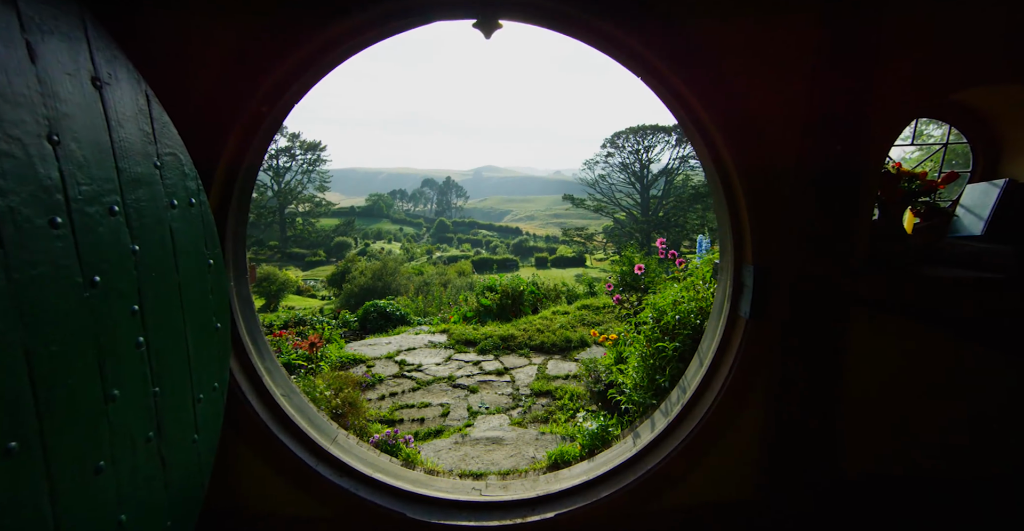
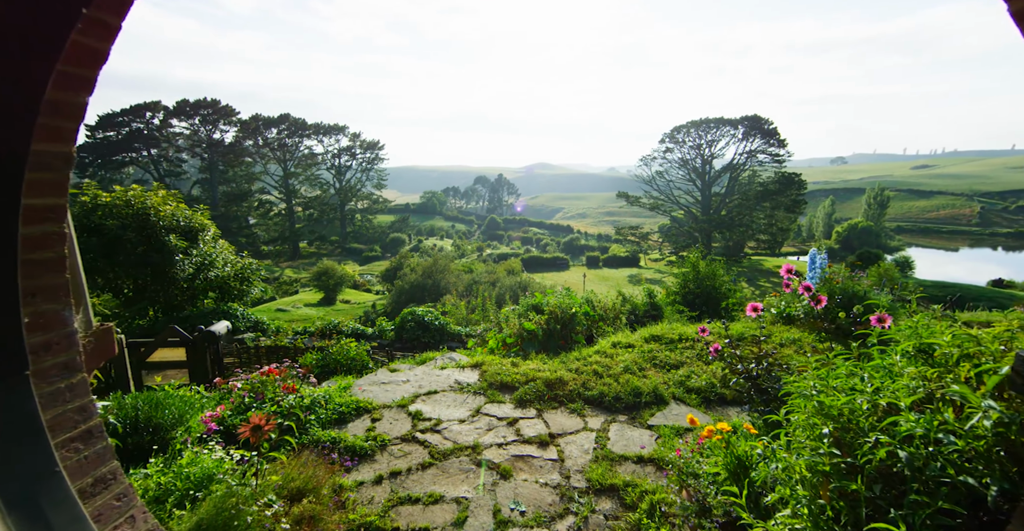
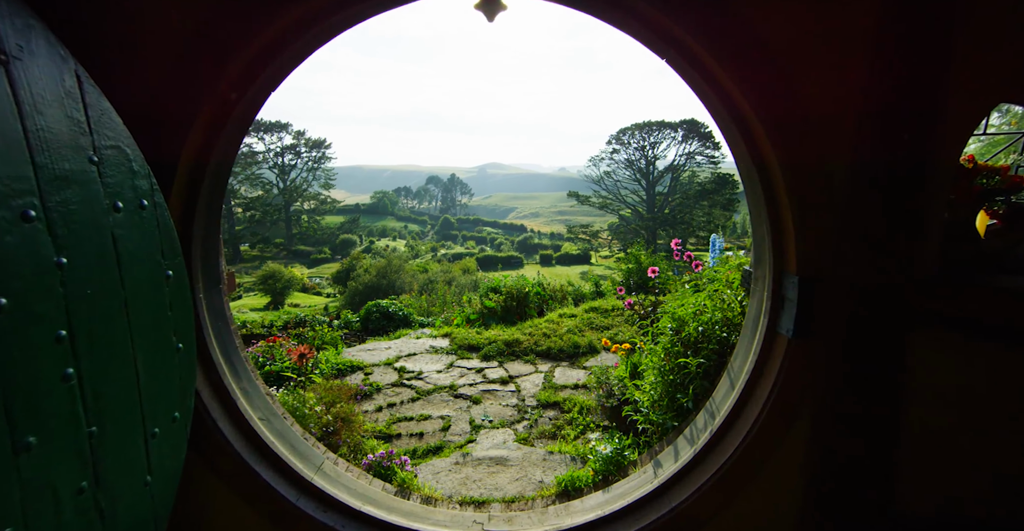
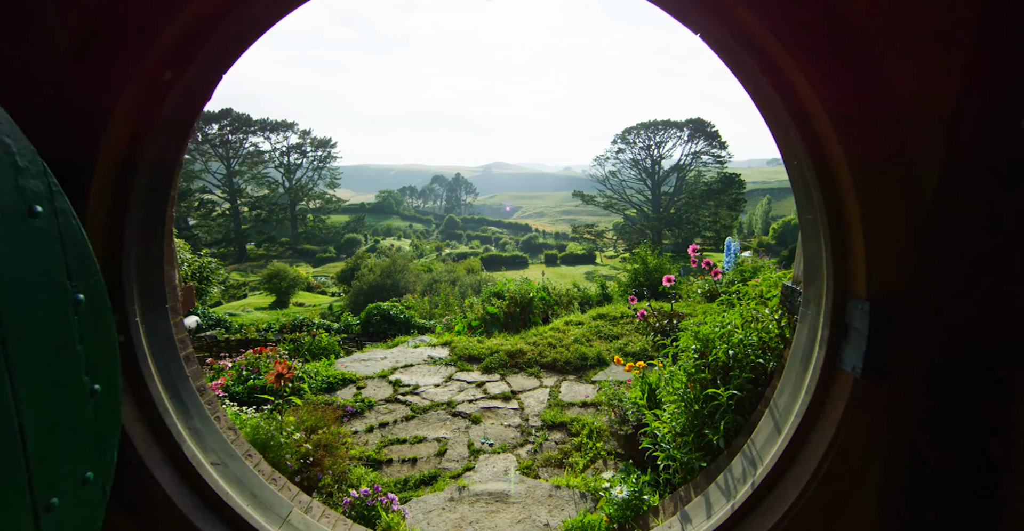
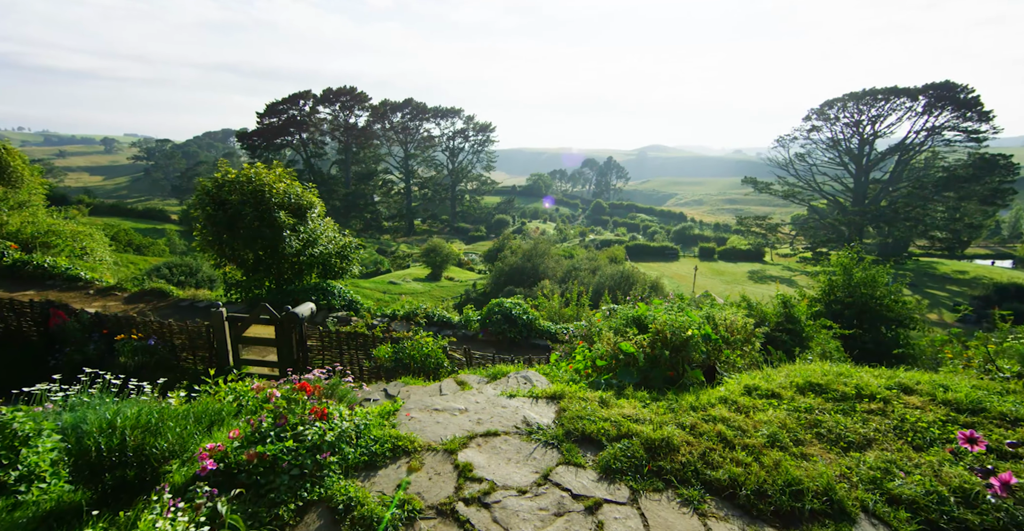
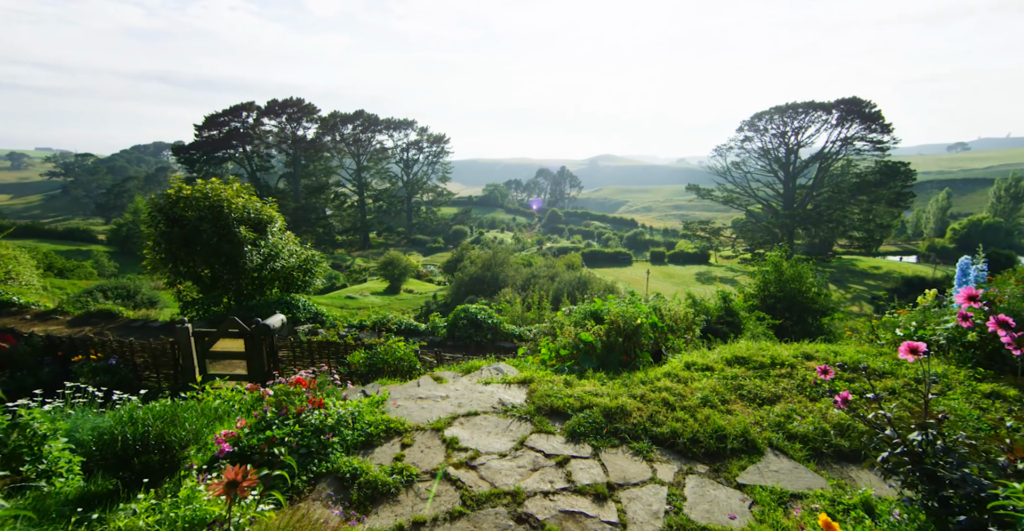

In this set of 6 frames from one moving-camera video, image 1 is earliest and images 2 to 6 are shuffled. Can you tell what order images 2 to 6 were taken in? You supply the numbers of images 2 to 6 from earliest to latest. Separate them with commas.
3, 4, 2, 6, 5
